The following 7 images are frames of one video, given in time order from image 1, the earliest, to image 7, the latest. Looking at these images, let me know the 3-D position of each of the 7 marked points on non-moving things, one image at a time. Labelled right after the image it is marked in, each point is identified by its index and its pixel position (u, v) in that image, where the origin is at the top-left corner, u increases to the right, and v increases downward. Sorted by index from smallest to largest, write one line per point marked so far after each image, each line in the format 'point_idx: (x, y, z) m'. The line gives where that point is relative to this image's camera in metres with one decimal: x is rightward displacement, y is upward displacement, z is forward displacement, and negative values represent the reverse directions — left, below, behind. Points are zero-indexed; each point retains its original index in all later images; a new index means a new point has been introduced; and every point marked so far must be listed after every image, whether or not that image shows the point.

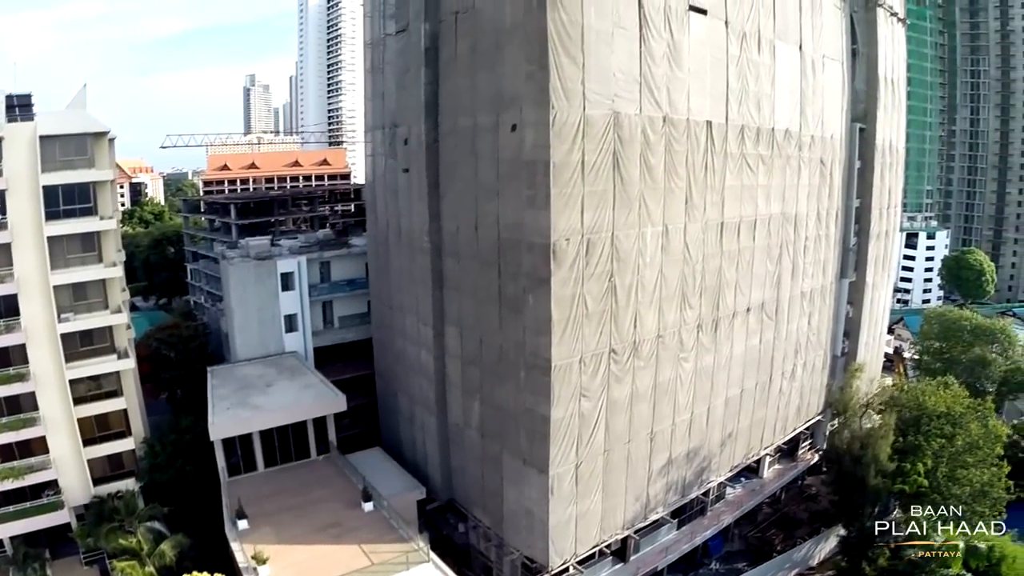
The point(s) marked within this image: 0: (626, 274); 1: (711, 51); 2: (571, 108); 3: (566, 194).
0: (+3.0, +0.4, +15.9) m
1: (+5.8, +6.8, +17.0) m
2: (+1.5, +4.3, +14.3) m
3: (+1.4, +2.3, +14.4) m
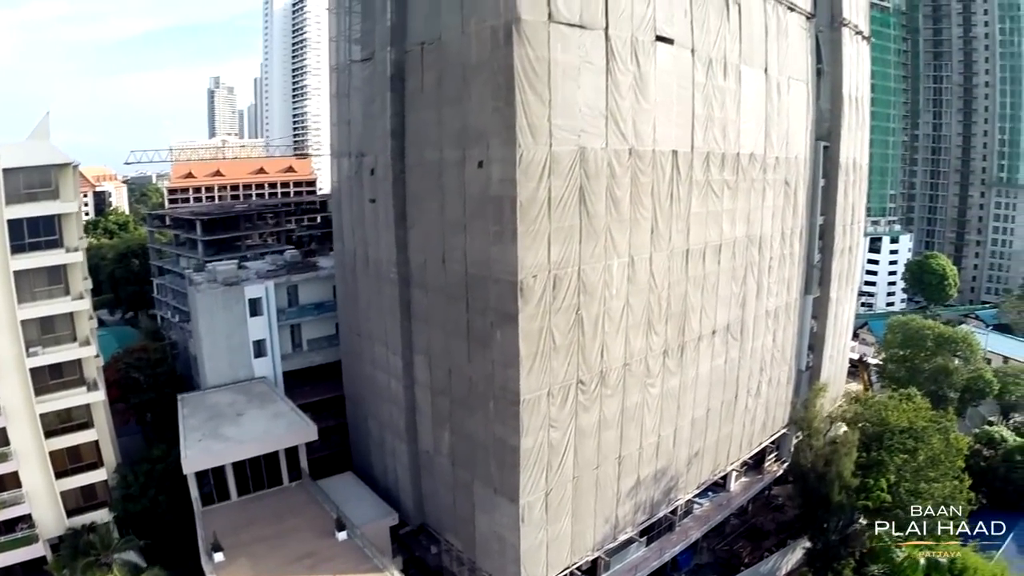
0: (+2.2, -0.5, +16.0) m
1: (+4.8, +6.0, +17.1) m
2: (+0.6, +3.4, +14.3) m
3: (+0.5, +1.4, +14.4) m
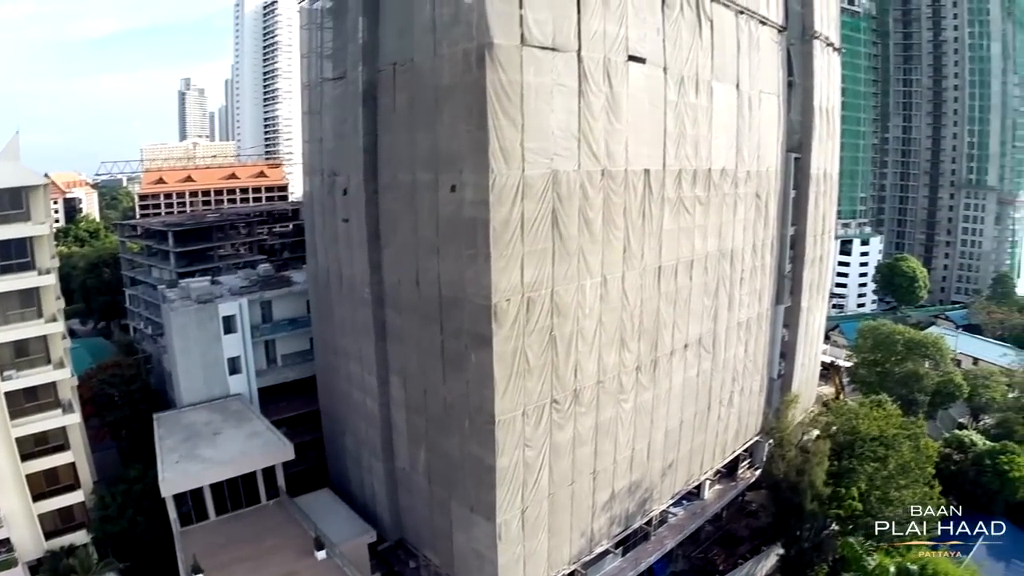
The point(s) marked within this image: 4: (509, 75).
0: (+1.5, -1.0, +16.1) m
1: (+4.0, +5.5, +17.2) m
2: (0.0, +2.8, +14.3) m
3: (-0.1, +0.9, +14.5) m
4: (0.0, +5.1, +14.1) m
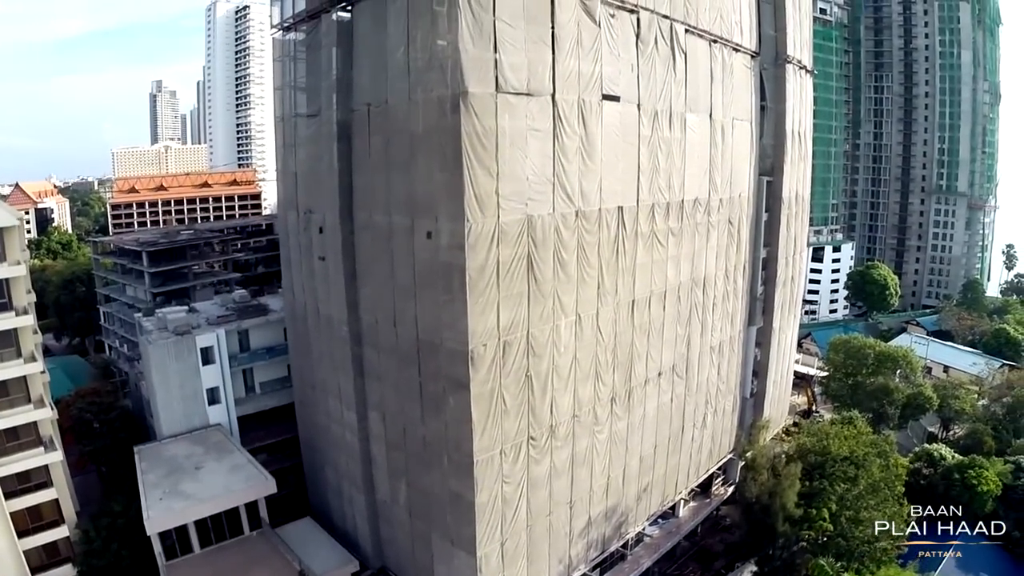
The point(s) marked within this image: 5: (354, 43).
0: (+0.9, -2.1, +16.4) m
1: (+3.3, +4.5, +17.4) m
2: (-0.6, +1.7, +14.4) m
3: (-0.7, -0.3, +14.6) m
4: (-0.7, +4.0, +14.2) m
5: (-4.5, +7.0, +16.8) m
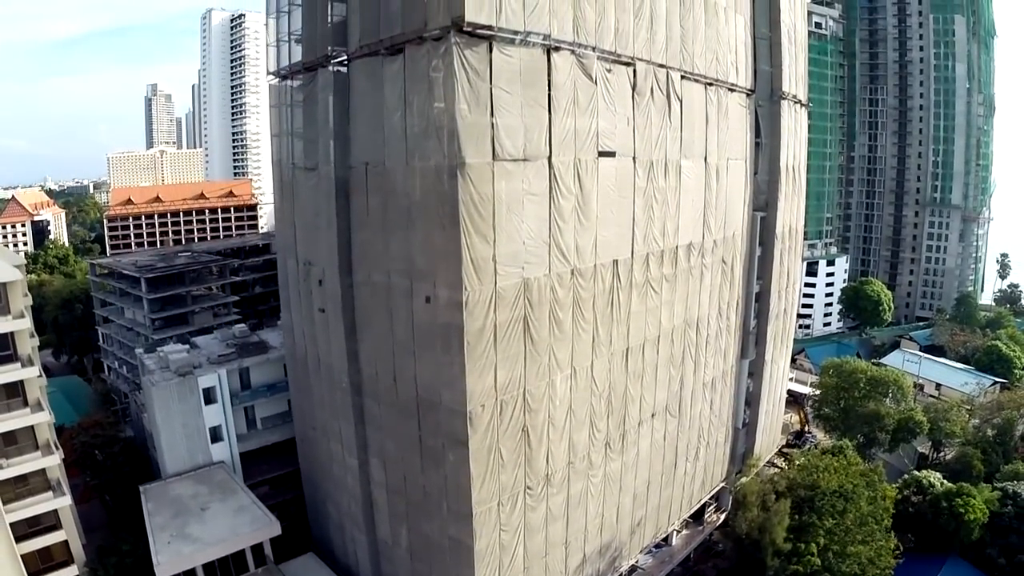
0: (+0.8, -3.7, +16.8) m
1: (+3.2, +2.9, +17.6) m
2: (-0.7, +0.1, +14.7) m
3: (-0.8, -1.9, +15.0) m
4: (-0.8, +2.3, +14.4) m
5: (-4.6, +5.4, +16.9) m
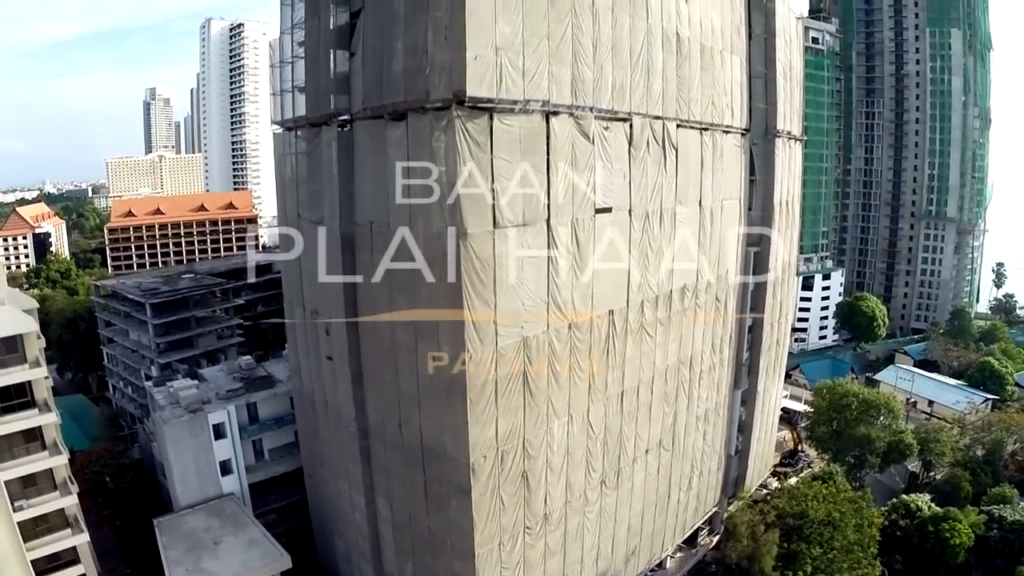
0: (+0.8, -5.3, +17.5) m
1: (+3.2, +1.4, +18.2) m
2: (-0.7, -1.5, +15.3) m
3: (-0.8, -3.5, +15.7) m
4: (-0.8, +0.7, +15.0) m
5: (-4.6, +3.8, +17.4) m
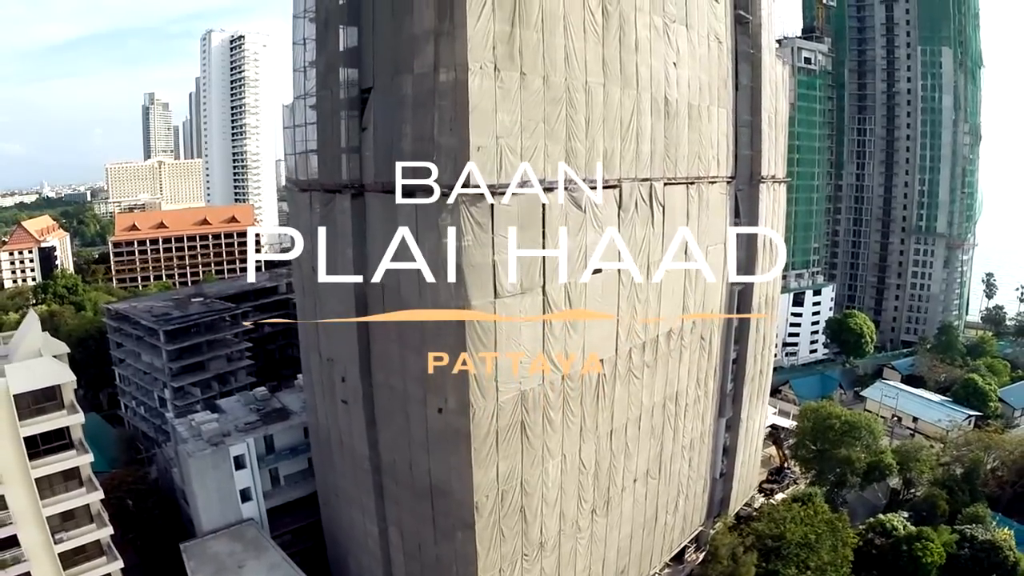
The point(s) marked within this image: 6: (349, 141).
0: (+0.7, -7.0, +19.2) m
1: (+3.1, -0.3, +19.7) m
2: (-0.8, -3.4, +16.9) m
3: (-0.9, -5.4, +17.3) m
4: (-0.8, -1.2, +16.5) m
5: (-4.7, +2.0, +18.8) m
6: (-5.2, +4.7, +19.0) m
